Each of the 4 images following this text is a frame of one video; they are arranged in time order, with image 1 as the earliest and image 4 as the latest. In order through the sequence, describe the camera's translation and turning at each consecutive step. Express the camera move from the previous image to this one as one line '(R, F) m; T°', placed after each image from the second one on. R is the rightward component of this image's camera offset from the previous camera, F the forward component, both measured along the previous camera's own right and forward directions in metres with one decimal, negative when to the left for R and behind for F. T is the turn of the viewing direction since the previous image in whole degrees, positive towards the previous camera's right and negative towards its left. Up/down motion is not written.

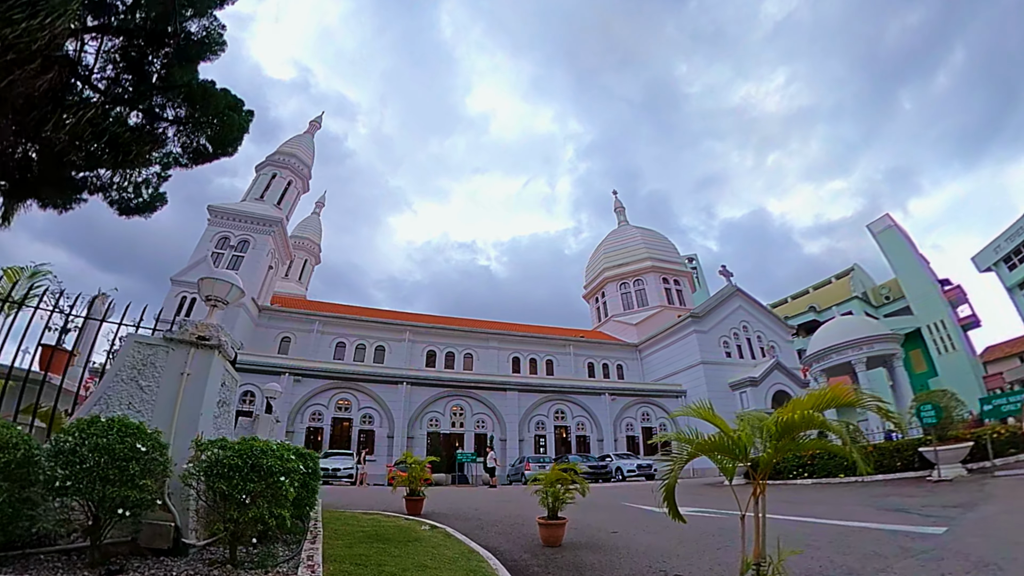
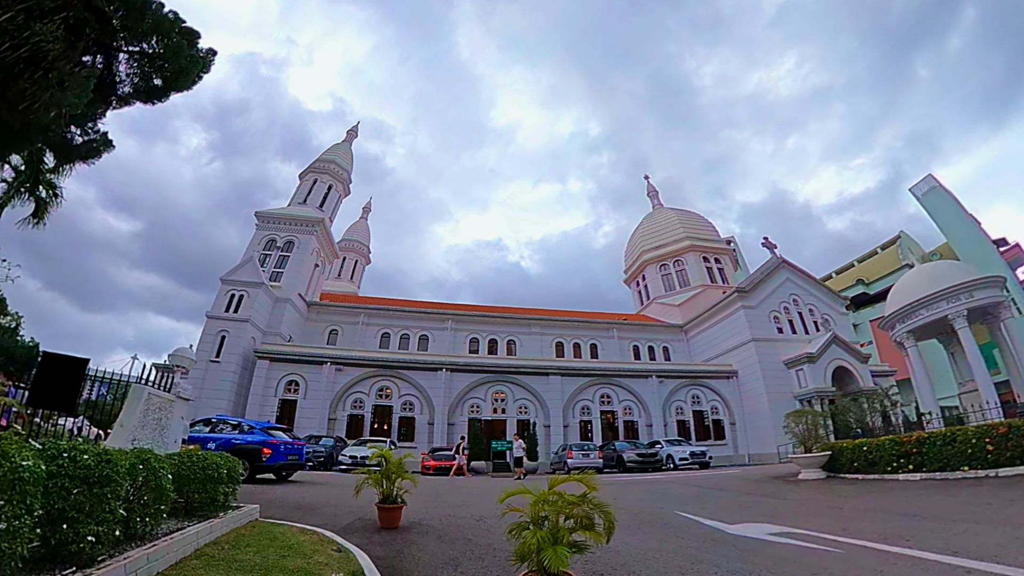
(+0.4, +1.8) m; -5°
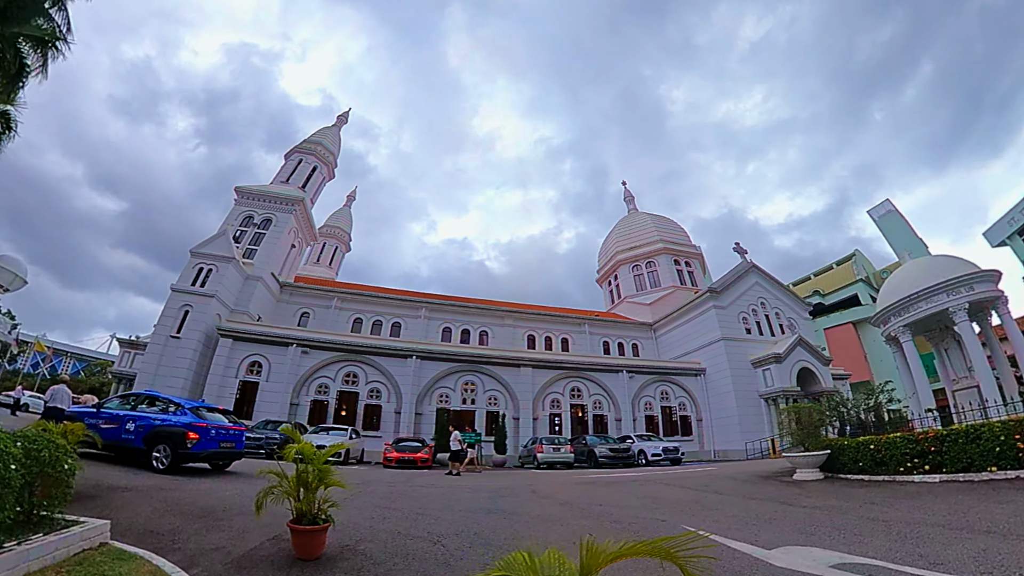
(-0.1, +1.3) m; +3°
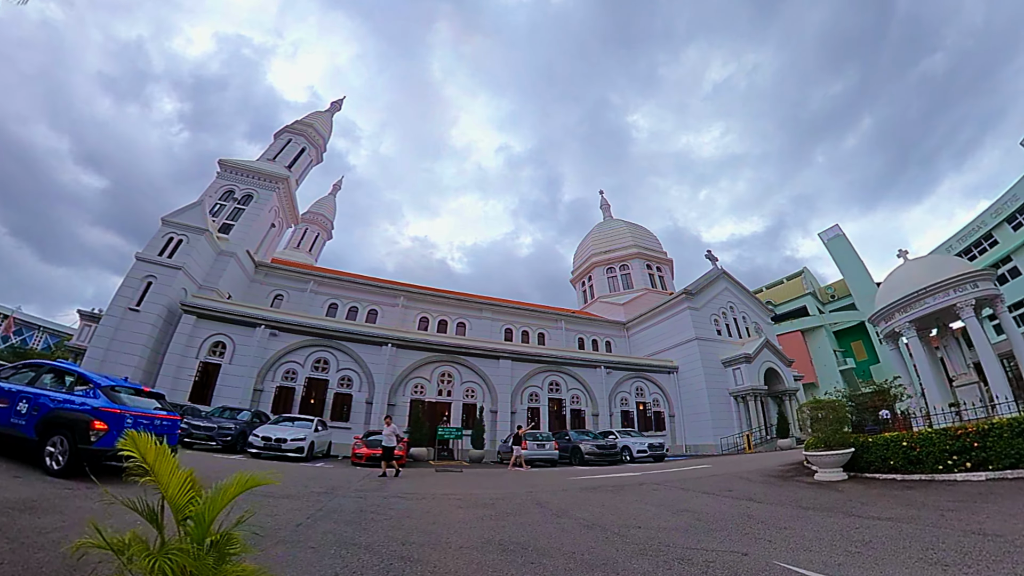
(-0.6, +1.7) m; +3°
